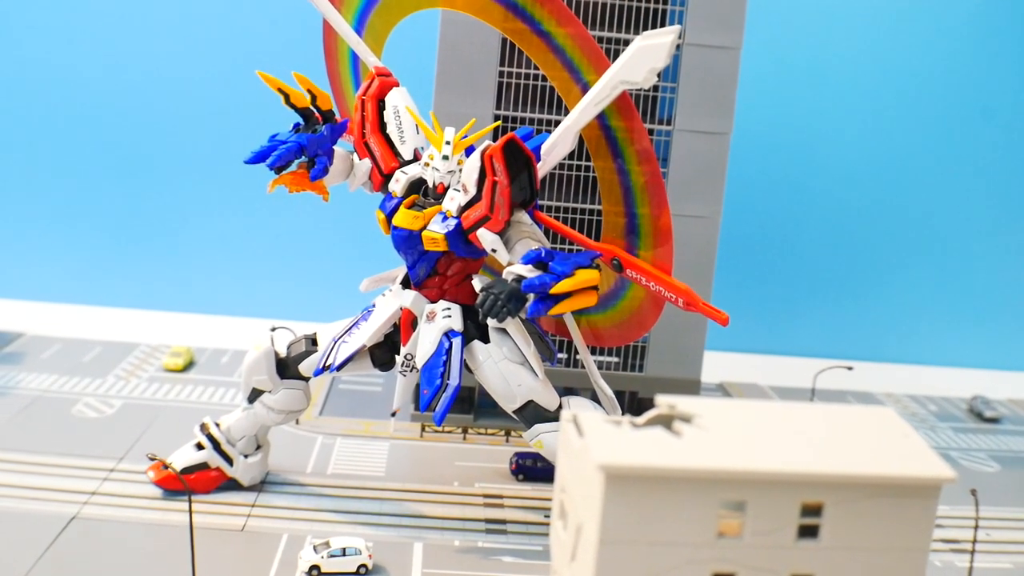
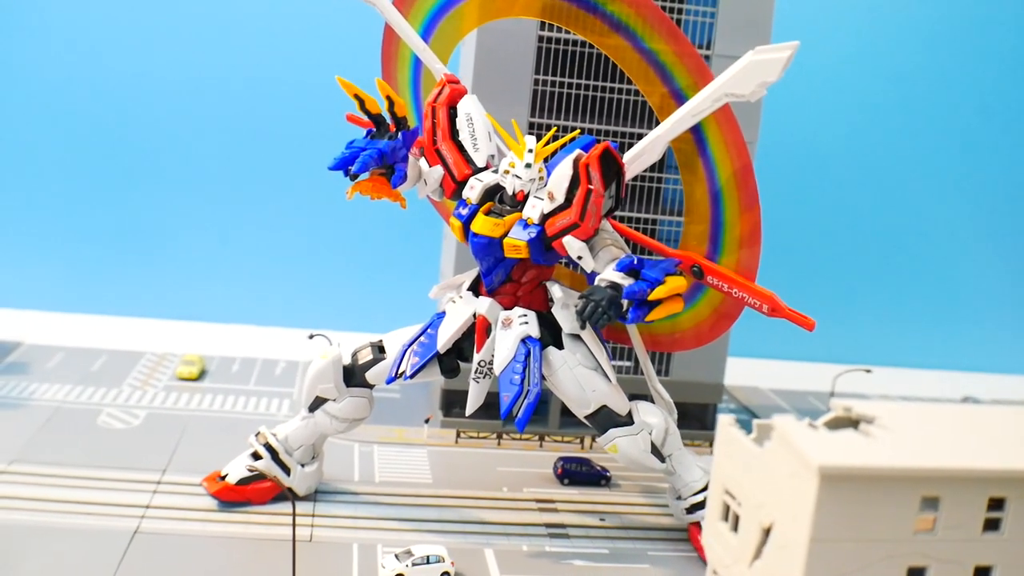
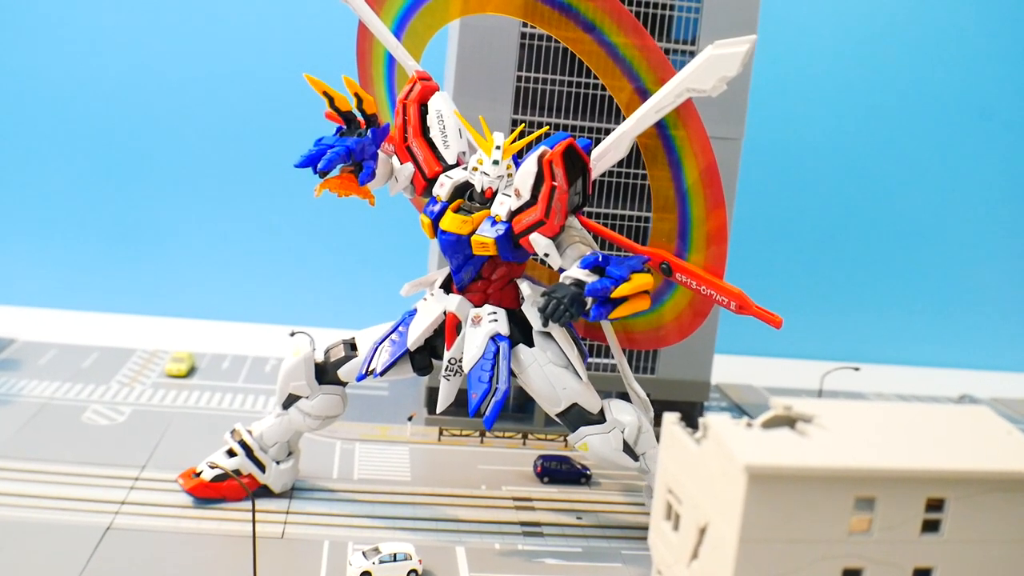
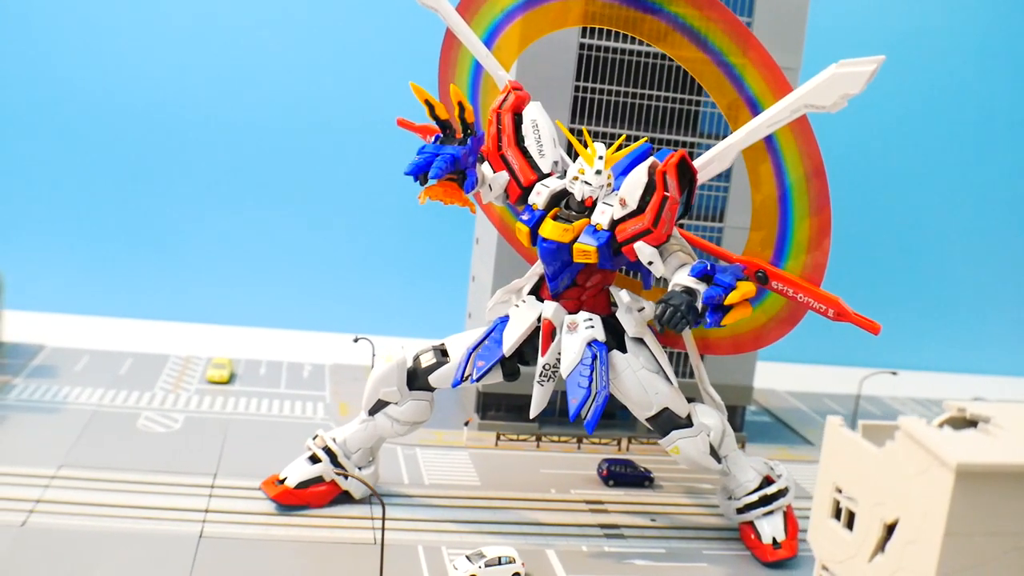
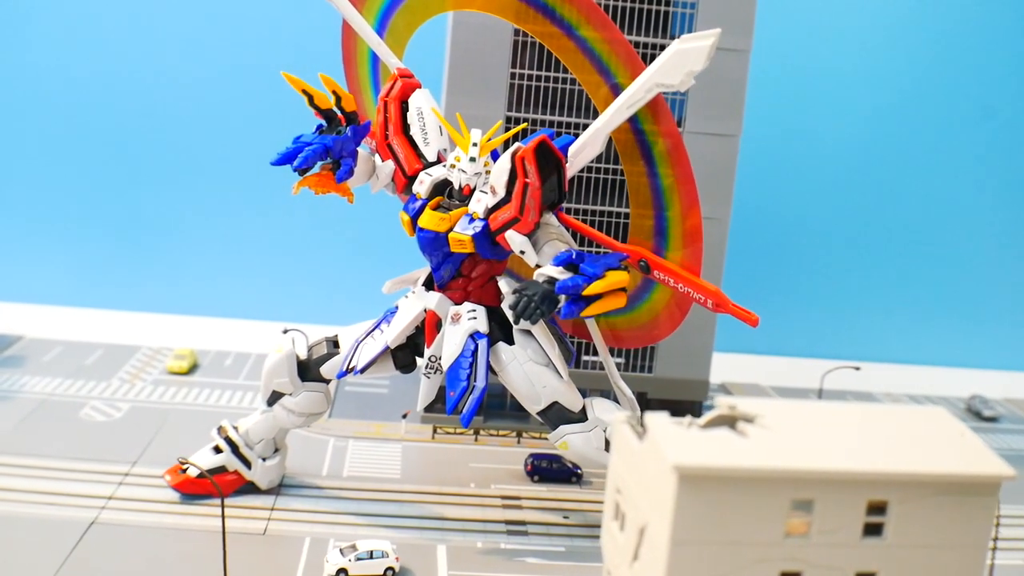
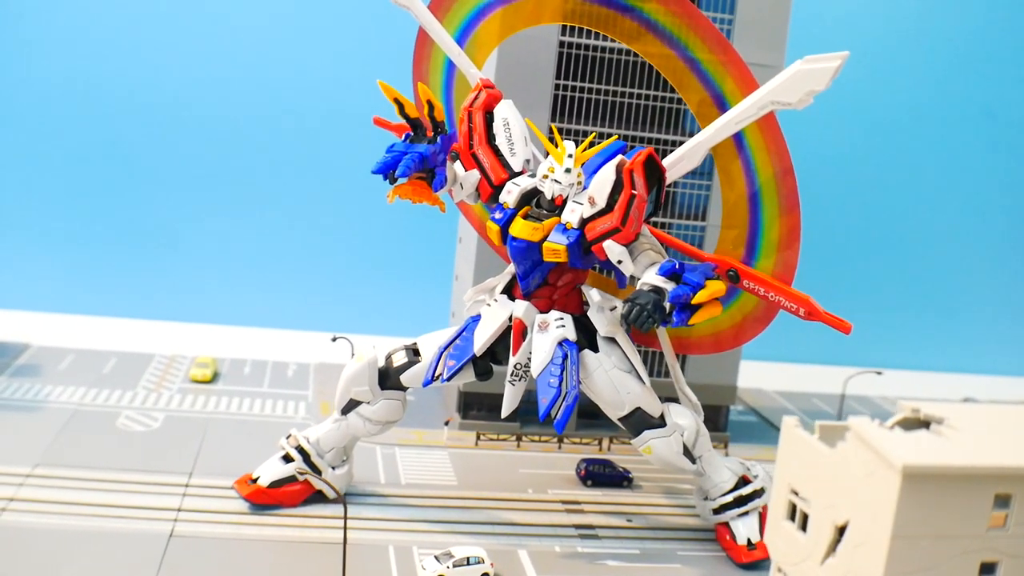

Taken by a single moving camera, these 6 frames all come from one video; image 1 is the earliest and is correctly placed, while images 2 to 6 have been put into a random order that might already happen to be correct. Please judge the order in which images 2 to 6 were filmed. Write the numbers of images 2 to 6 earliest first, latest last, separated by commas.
5, 3, 2, 6, 4
